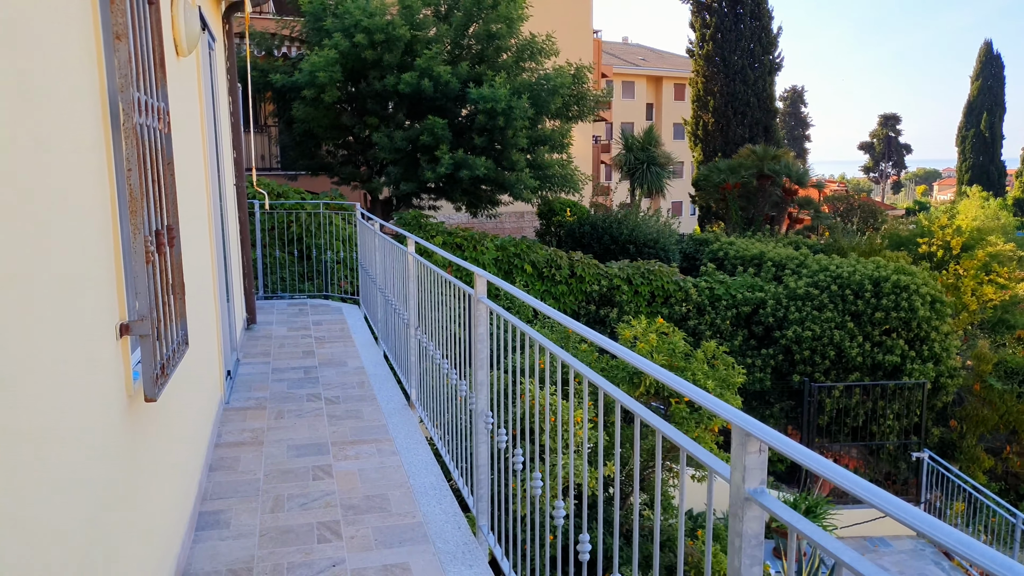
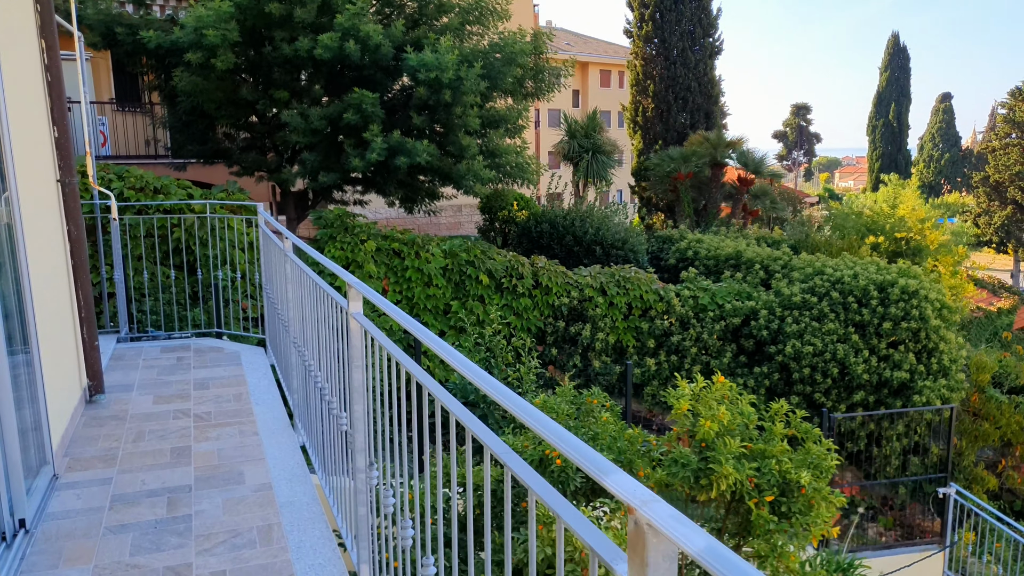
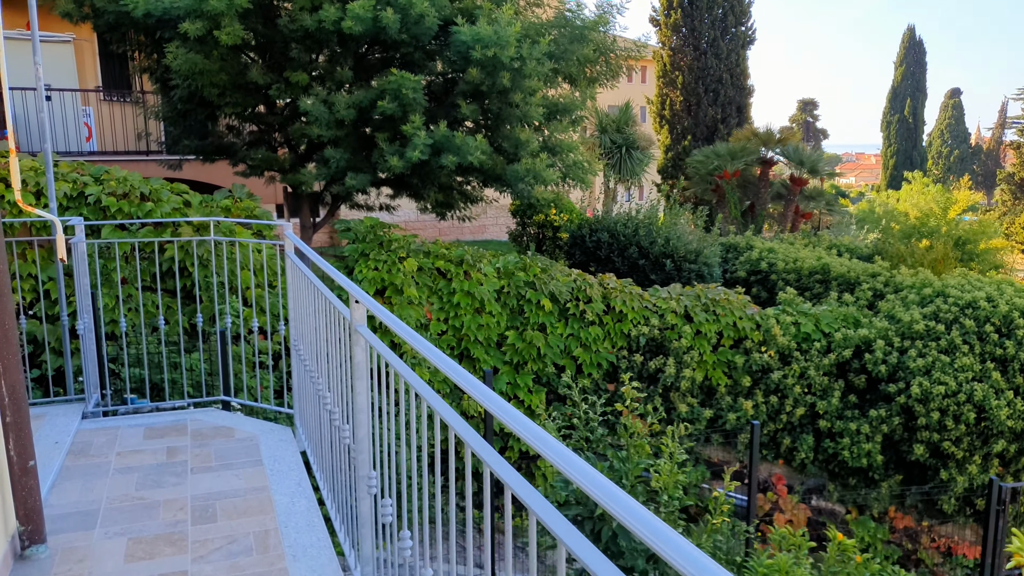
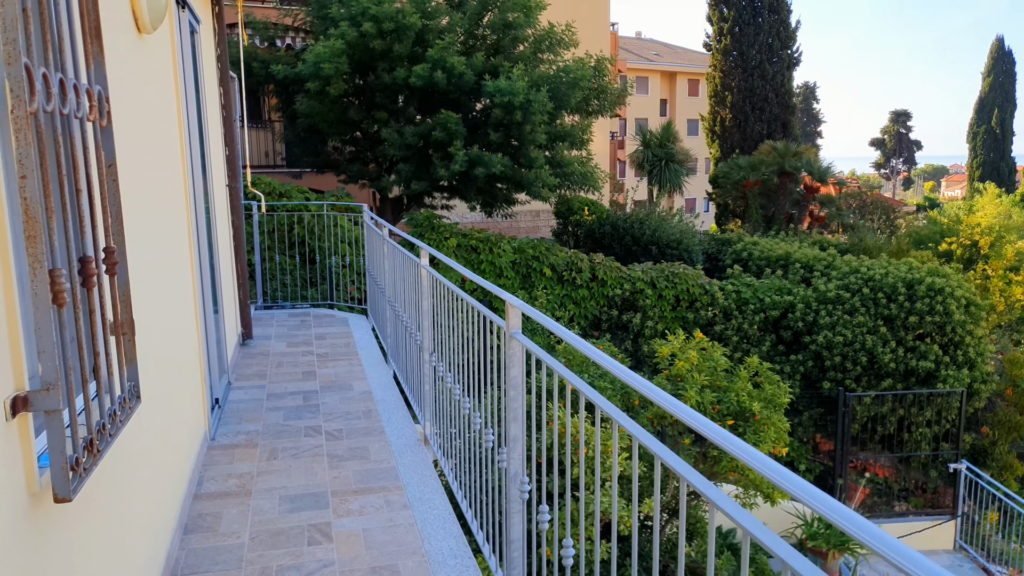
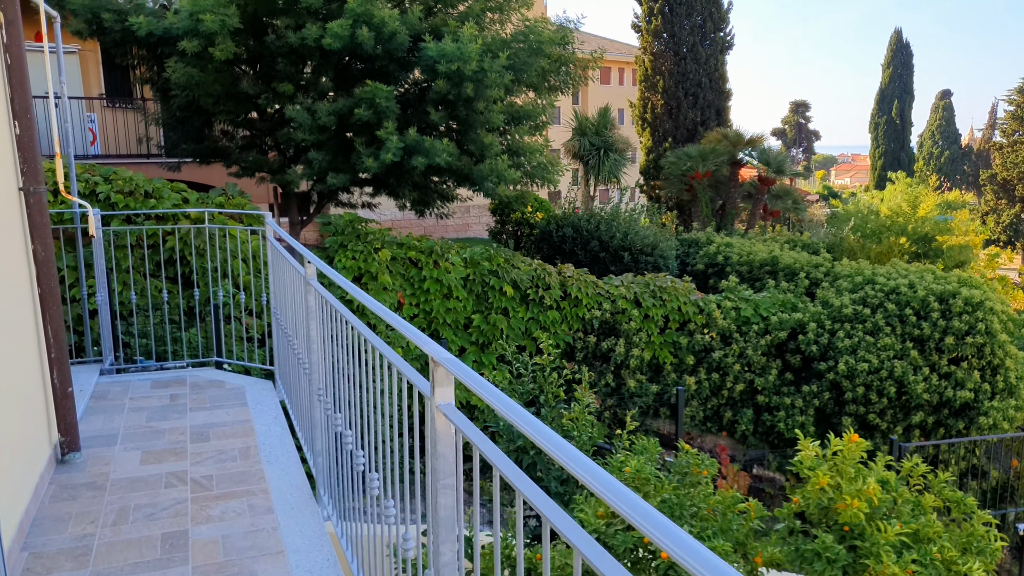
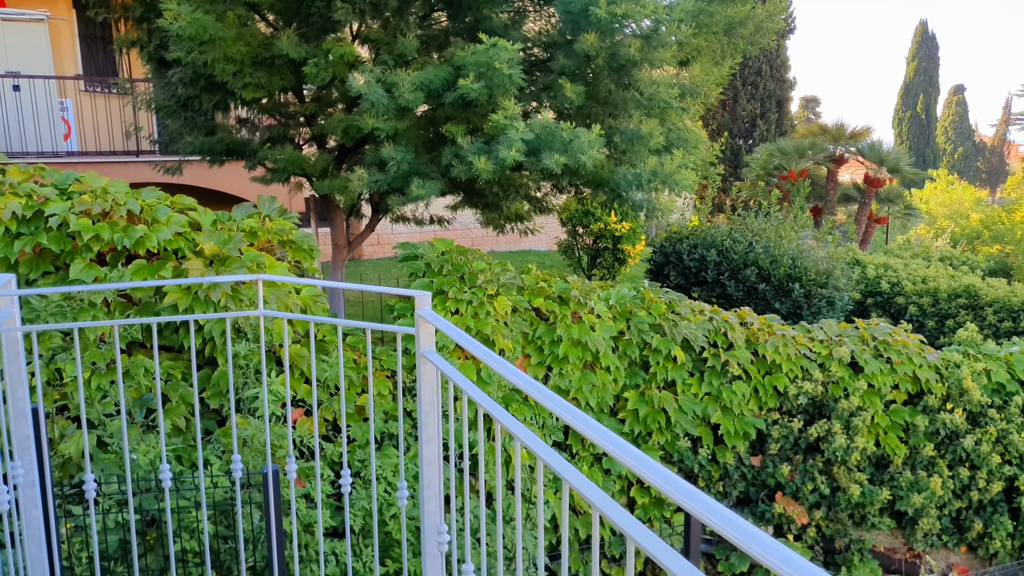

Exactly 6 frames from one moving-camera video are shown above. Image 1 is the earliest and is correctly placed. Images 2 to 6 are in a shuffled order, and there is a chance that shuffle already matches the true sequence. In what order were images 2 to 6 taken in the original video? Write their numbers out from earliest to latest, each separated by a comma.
4, 2, 5, 3, 6
